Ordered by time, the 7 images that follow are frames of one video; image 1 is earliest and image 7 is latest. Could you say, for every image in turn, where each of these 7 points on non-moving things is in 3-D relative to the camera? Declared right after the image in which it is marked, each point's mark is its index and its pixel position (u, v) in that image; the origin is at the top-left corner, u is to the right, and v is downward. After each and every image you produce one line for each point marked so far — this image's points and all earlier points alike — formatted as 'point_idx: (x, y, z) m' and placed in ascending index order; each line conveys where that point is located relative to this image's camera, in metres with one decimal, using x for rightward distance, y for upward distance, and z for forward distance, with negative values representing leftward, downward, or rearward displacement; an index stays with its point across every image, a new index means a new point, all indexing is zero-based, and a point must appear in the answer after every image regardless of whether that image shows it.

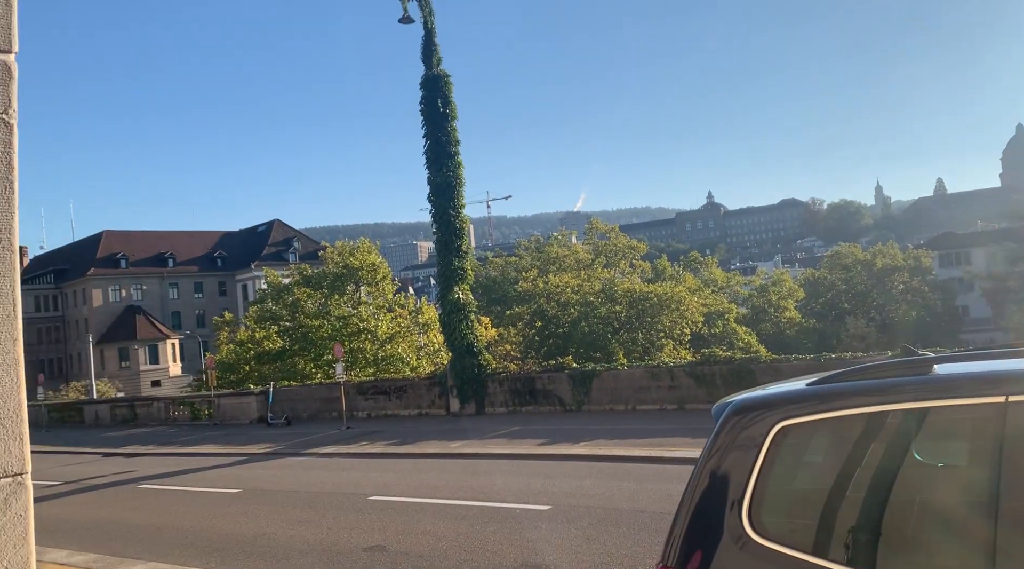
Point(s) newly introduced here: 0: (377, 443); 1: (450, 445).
0: (-2.7, -3.2, +17.2) m
1: (-1.1, -2.9, +15.4) m
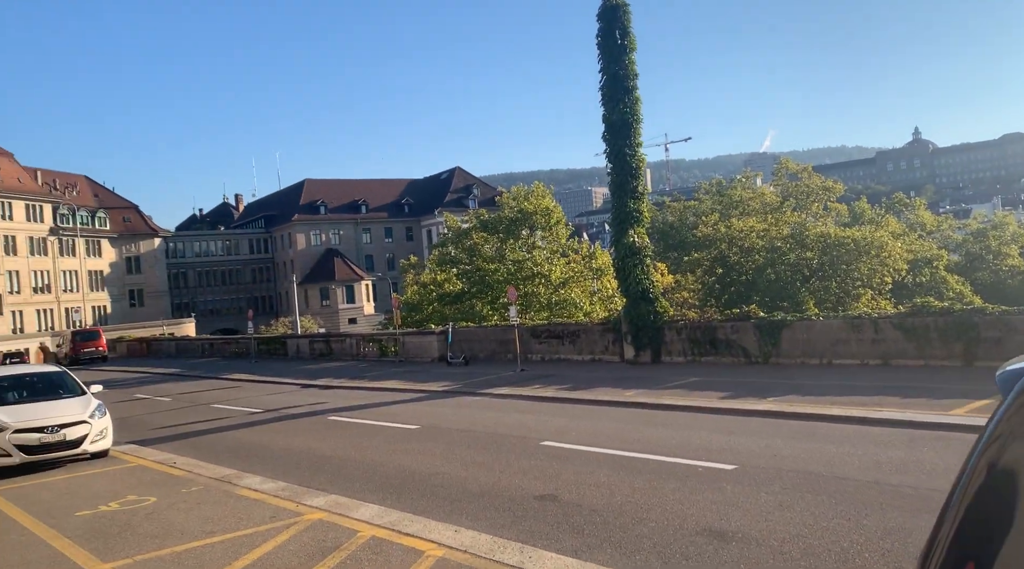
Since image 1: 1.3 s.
0: (+0.8, -2.0, +17.0) m
1: (+2.0, -1.9, +14.9) m
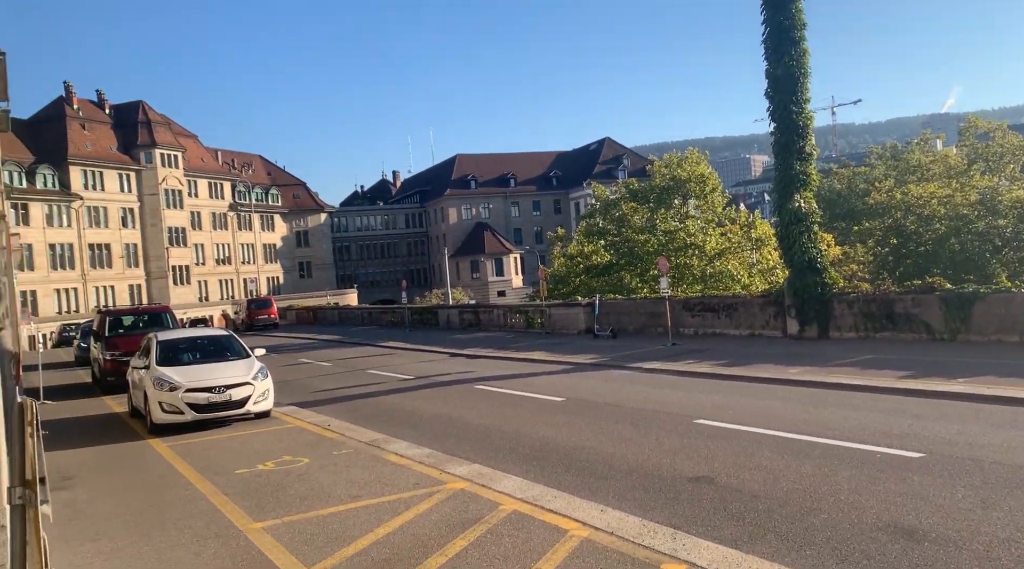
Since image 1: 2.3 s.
0: (+3.6, -1.4, +16.1) m
1: (+4.4, -1.4, +13.8) m
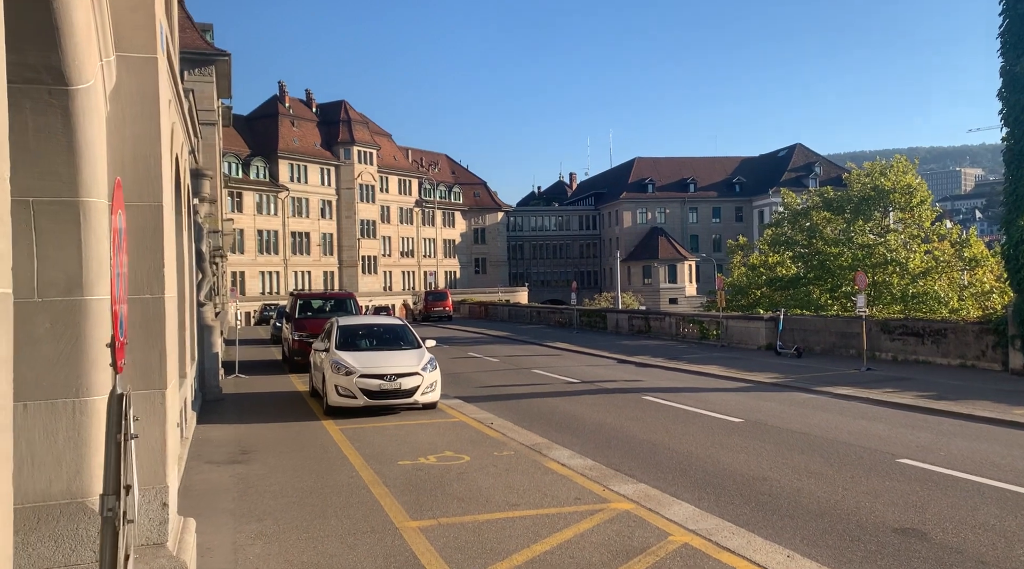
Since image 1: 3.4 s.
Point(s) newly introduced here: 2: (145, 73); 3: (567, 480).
0: (+6.6, -1.8, +14.4) m
1: (+7.0, -1.8, +12.0) m
2: (-2.6, +1.5, +6.1) m
3: (+0.6, -2.1, +9.1) m
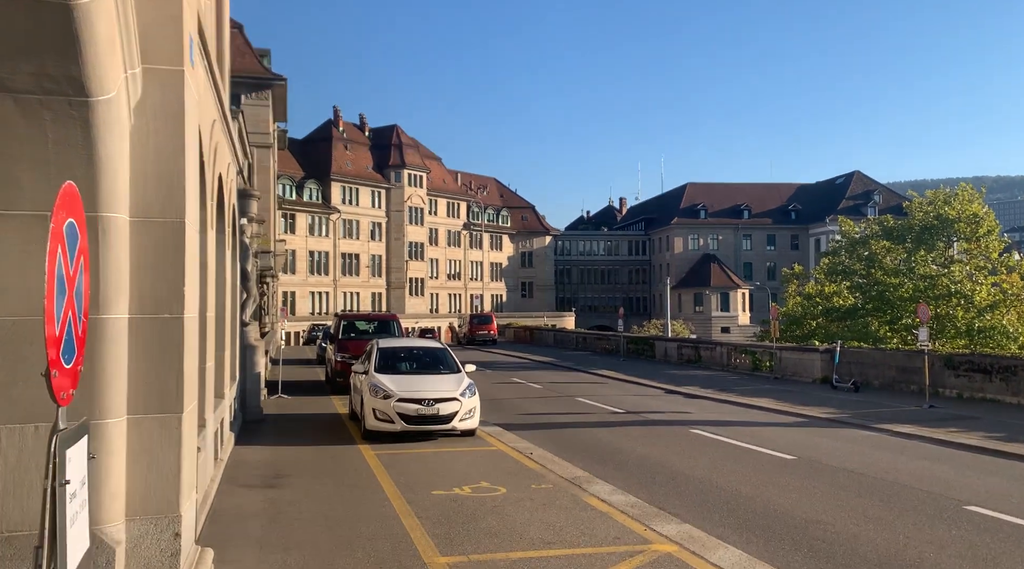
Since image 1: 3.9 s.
0: (+7.2, -2.3, +13.6) m
1: (+7.5, -2.2, +11.1) m
2: (-2.3, +1.4, +5.9) m
3: (+0.9, -2.4, +8.6) m
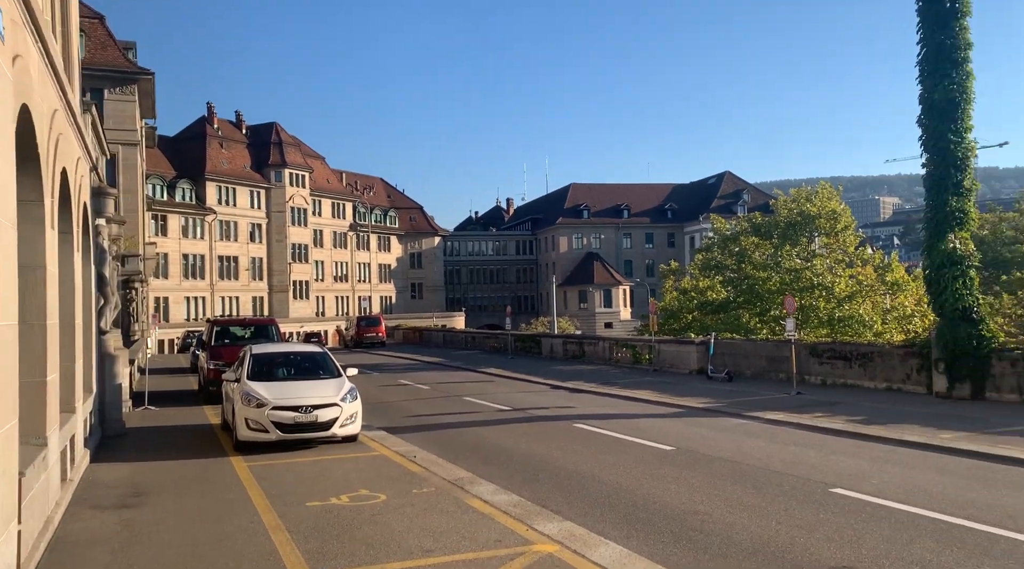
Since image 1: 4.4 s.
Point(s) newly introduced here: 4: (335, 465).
0: (+5.3, -2.2, +14.3) m
1: (+5.9, -2.1, +11.9) m
2: (-3.2, +1.3, +5.4) m
3: (-0.2, -2.4, +8.6) m
4: (-2.5, -2.6, +12.1) m
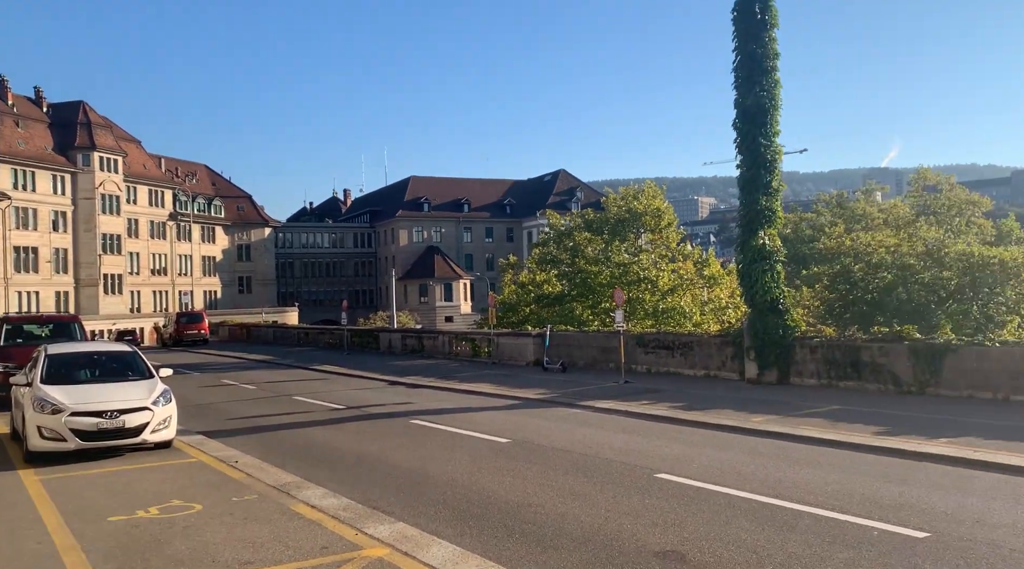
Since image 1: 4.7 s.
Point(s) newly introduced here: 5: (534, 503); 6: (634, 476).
0: (+2.6, -2.1, +14.9) m
1: (+3.6, -2.0, +12.7) m
2: (-4.2, +1.3, +4.6) m
3: (-1.9, -2.3, +8.3) m
4: (-4.8, -2.5, +11.4) m
5: (+0.2, -2.2, +8.6) m
6: (+1.3, -2.1, +9.4) m
